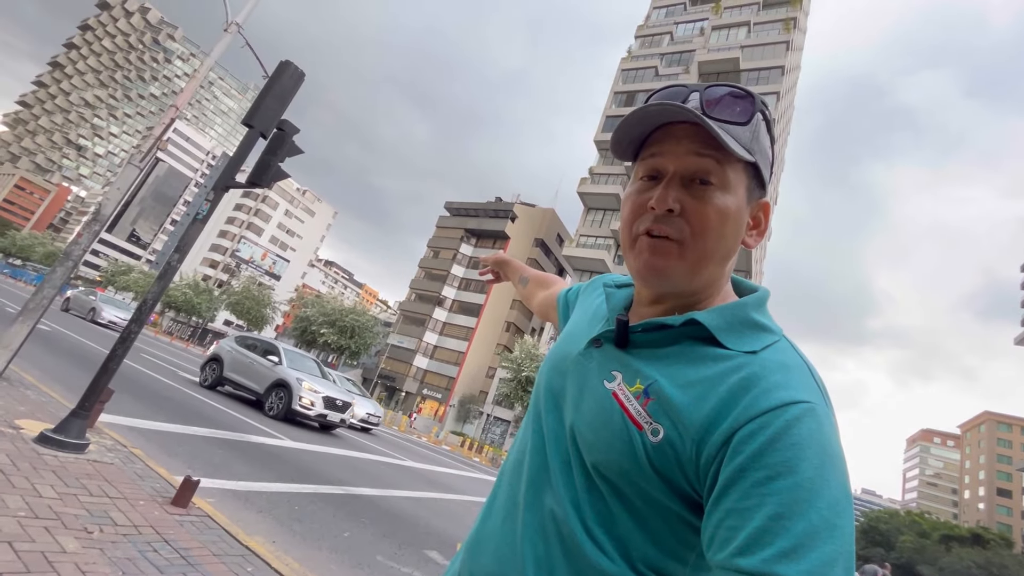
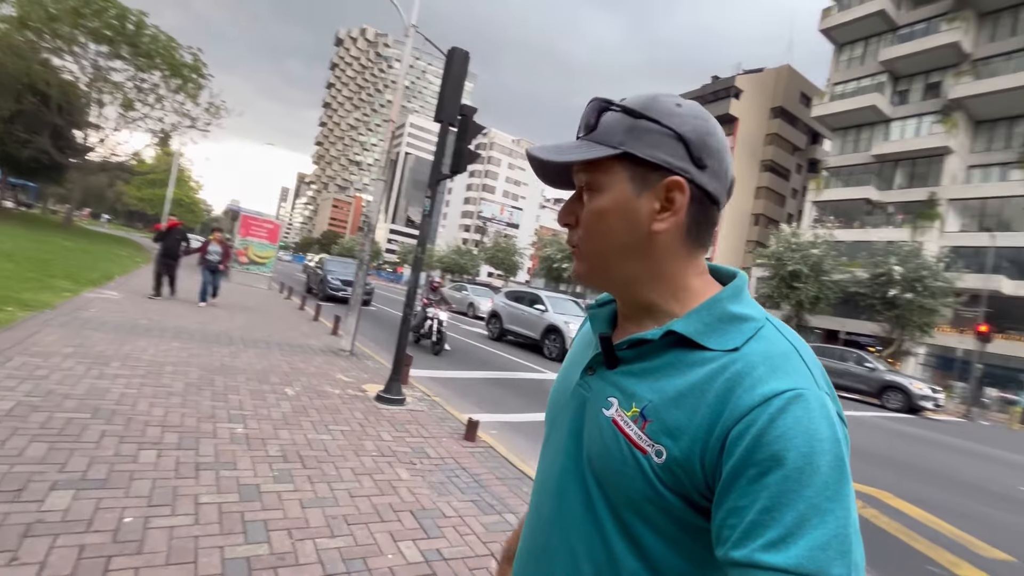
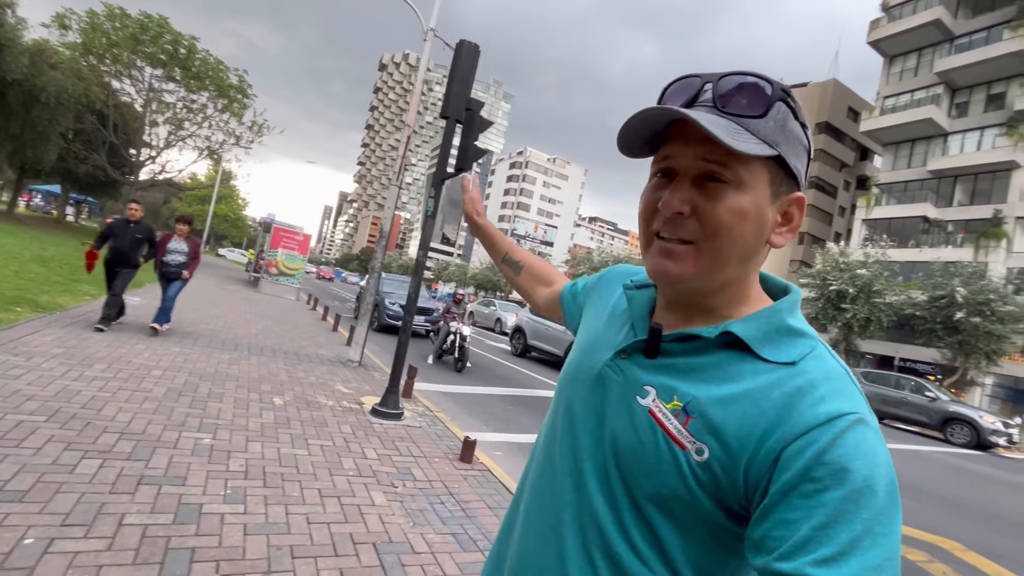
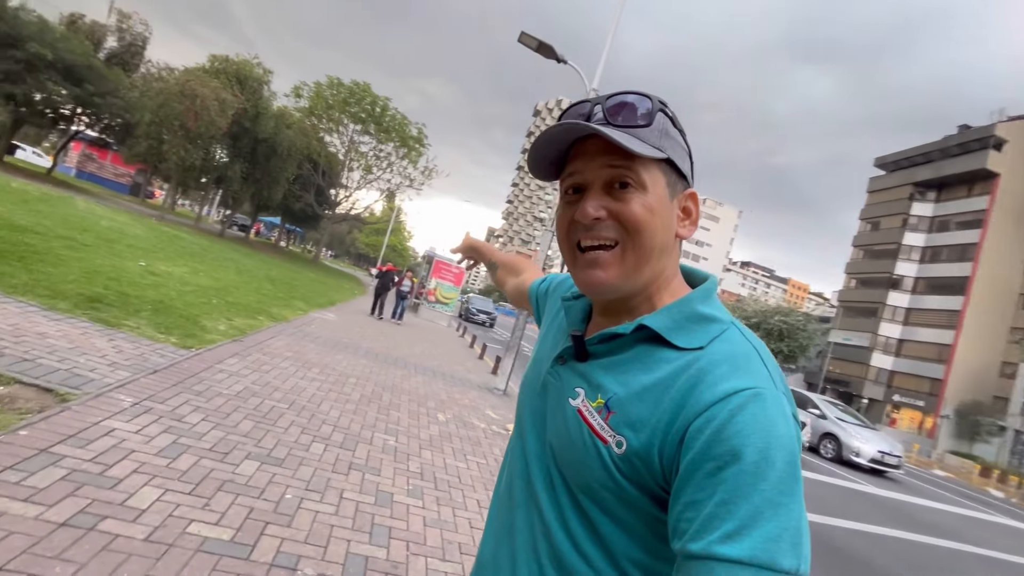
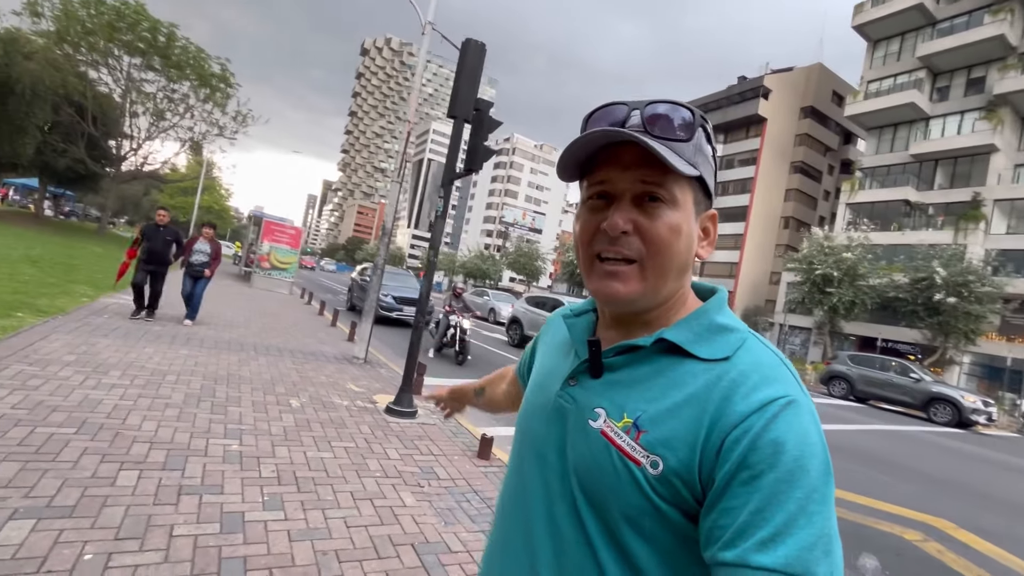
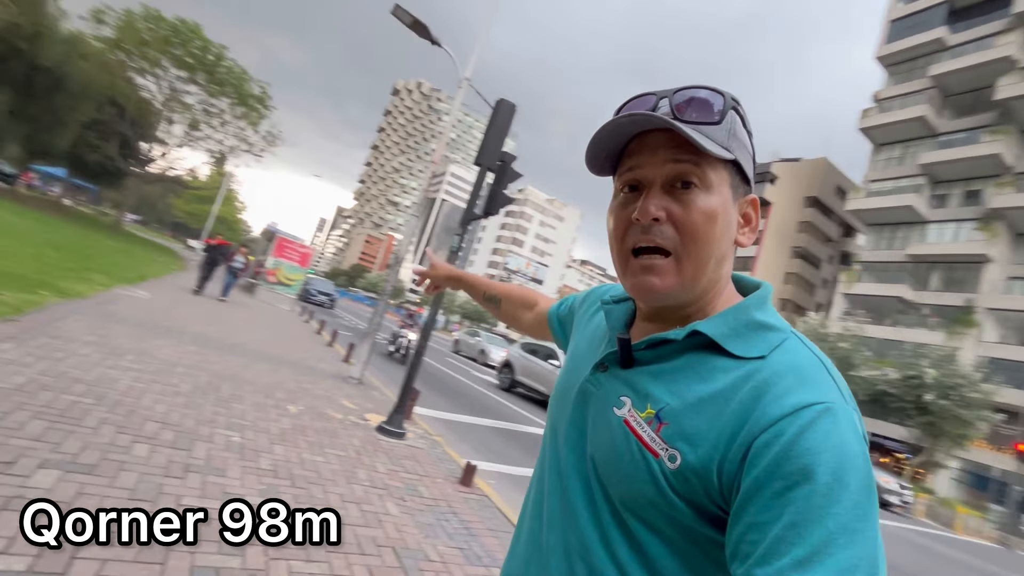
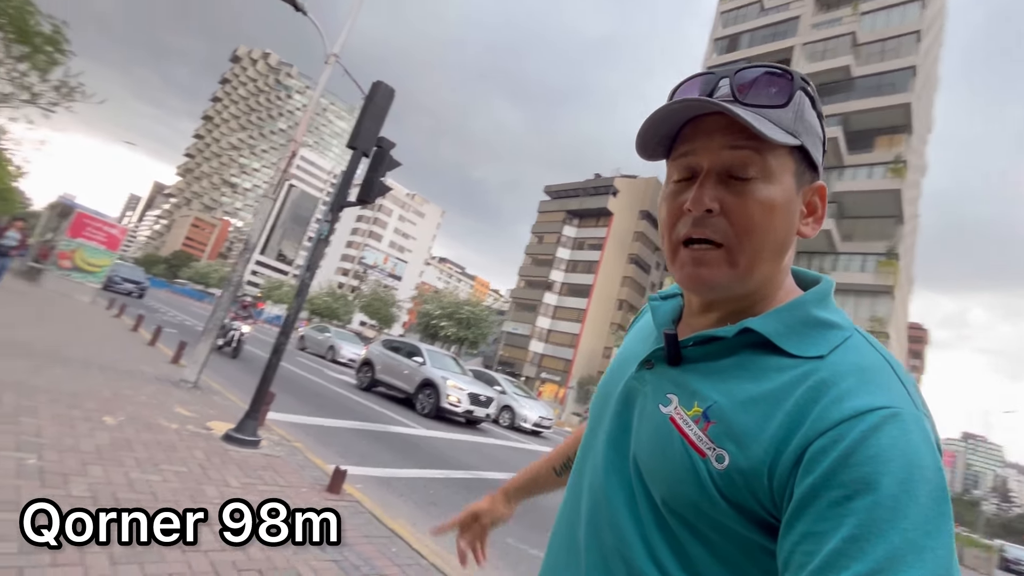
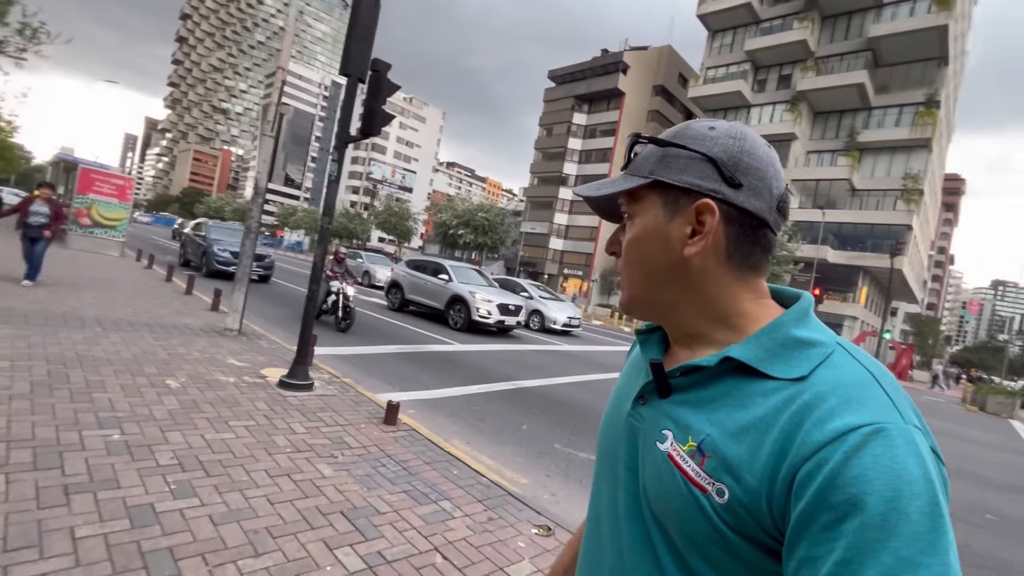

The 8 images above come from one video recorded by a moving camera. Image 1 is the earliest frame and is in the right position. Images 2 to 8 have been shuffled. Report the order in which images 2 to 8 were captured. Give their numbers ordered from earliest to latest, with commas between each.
7, 6, 4, 2, 8, 5, 3
